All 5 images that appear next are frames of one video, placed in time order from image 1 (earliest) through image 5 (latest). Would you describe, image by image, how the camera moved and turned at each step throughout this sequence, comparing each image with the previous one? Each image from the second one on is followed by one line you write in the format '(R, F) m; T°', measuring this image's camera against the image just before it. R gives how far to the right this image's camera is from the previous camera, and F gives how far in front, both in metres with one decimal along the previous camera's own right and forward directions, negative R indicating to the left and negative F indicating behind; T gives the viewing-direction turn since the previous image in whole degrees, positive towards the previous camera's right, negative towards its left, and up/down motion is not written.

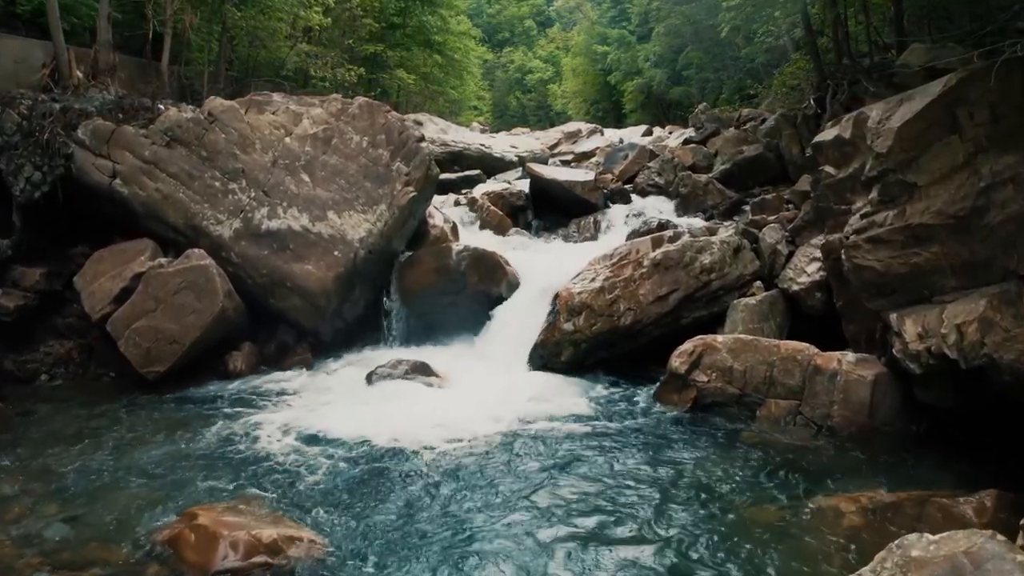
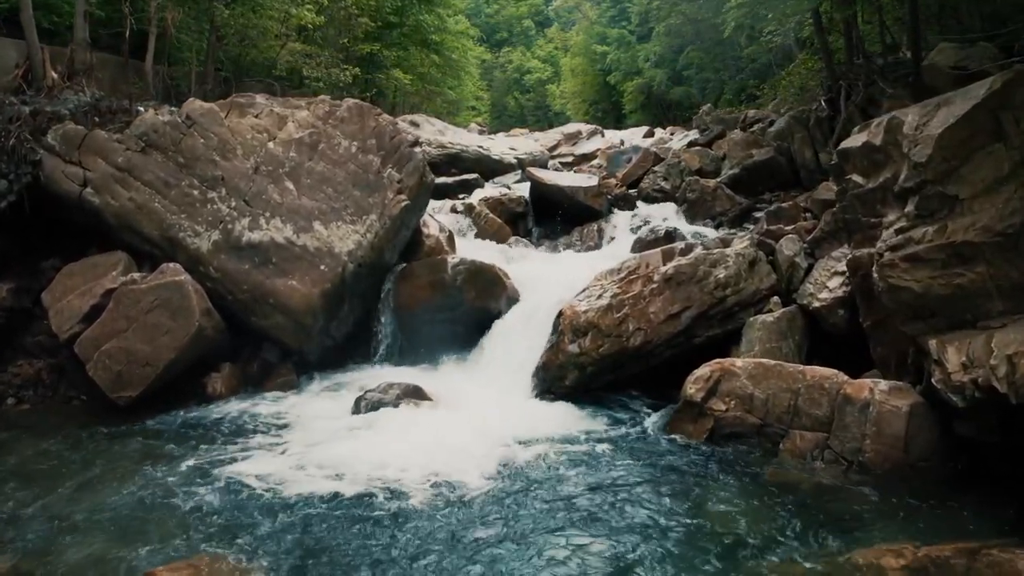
(0.0, +0.7) m; 0°
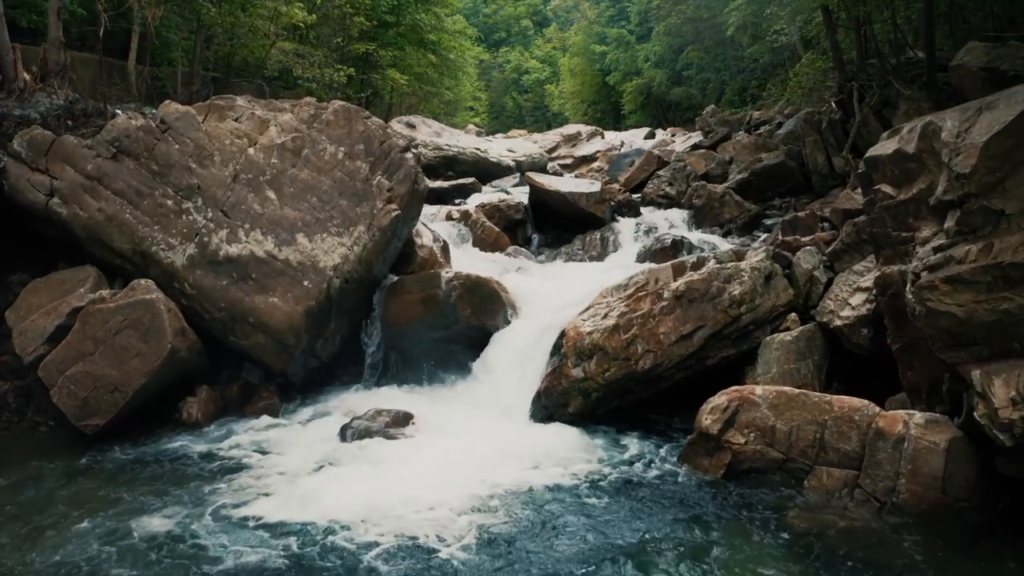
(0.0, +0.7) m; 0°
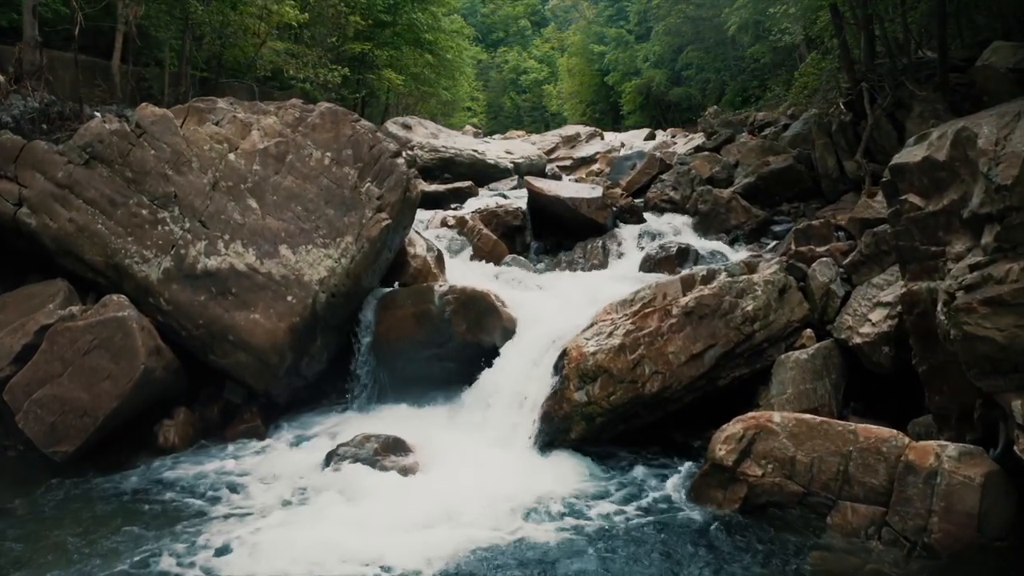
(0.0, +0.5) m; 0°
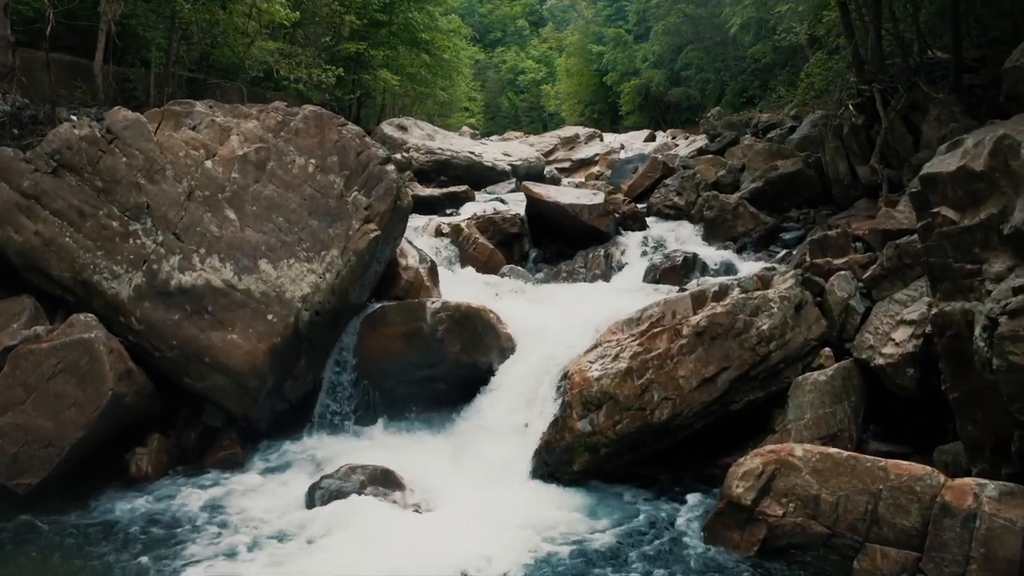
(0.0, +0.6) m; 0°
